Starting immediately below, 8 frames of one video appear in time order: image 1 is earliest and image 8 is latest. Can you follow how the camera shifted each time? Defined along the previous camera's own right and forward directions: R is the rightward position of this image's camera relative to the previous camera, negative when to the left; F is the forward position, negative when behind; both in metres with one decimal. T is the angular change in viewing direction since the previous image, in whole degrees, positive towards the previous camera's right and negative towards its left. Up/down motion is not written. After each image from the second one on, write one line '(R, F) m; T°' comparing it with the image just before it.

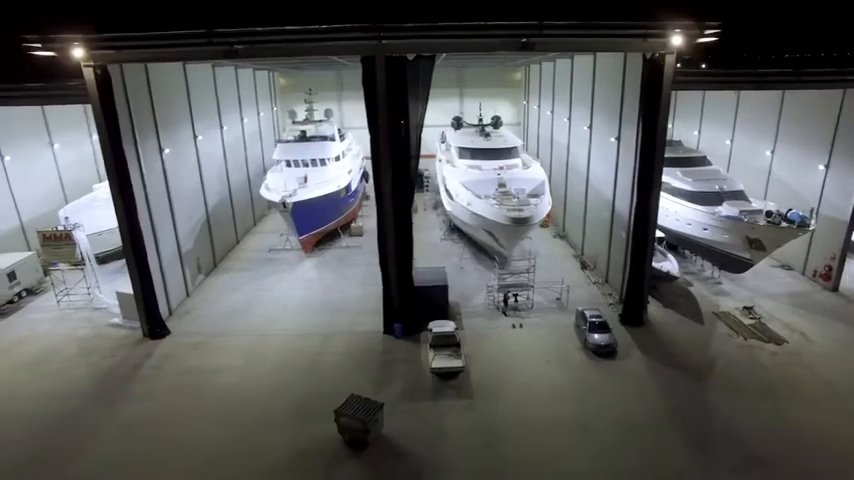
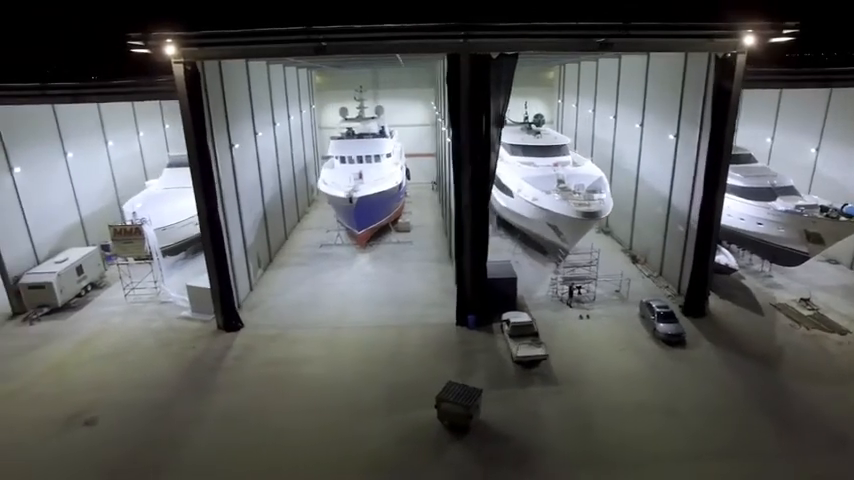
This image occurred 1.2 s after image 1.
(-1.0, -0.2) m; +1°
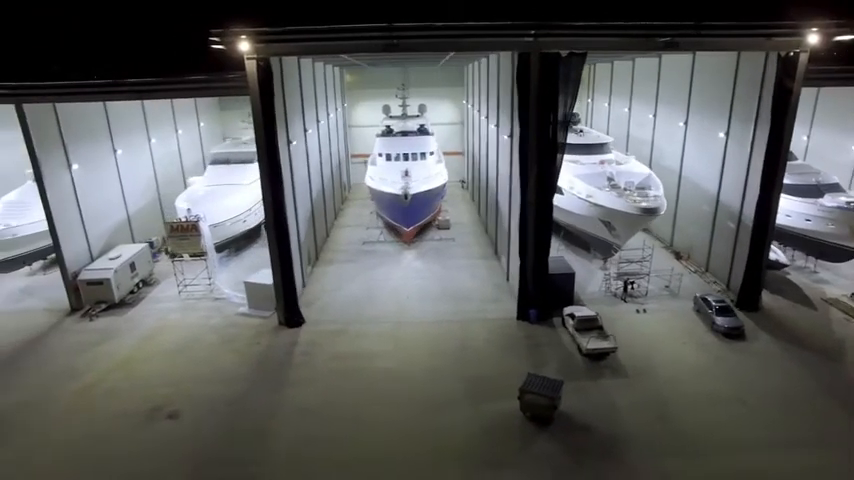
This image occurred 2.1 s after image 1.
(-0.9, -0.1) m; +1°
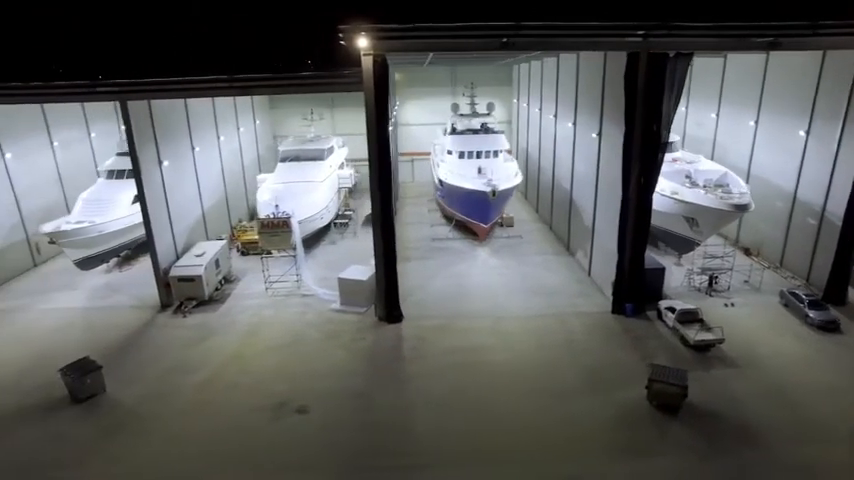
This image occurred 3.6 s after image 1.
(-1.5, -0.1) m; +1°
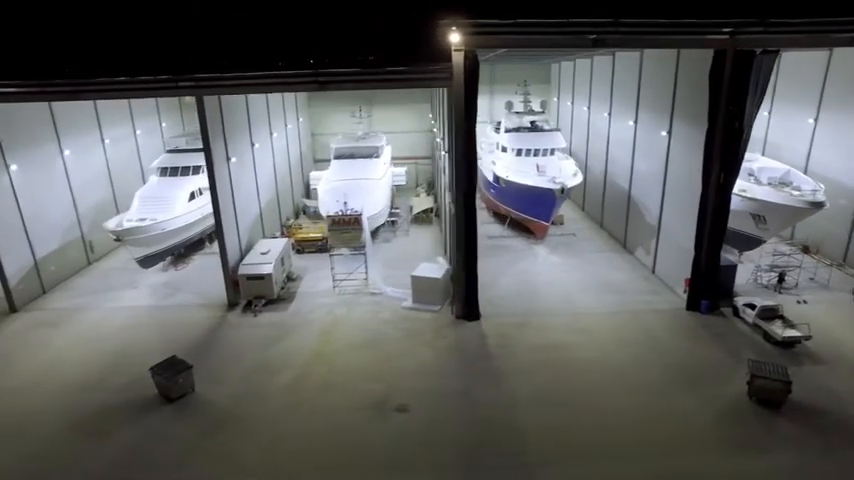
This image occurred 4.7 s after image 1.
(-1.1, +0.1) m; +1°
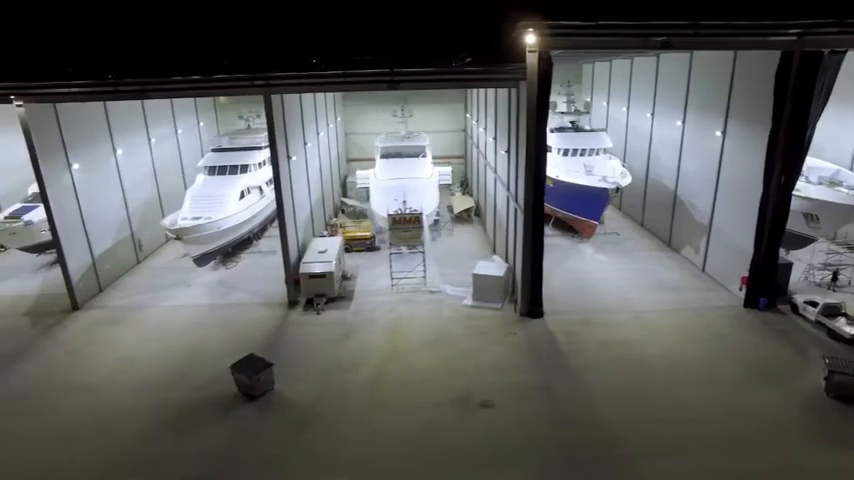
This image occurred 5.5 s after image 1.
(-0.9, -0.1) m; 0°
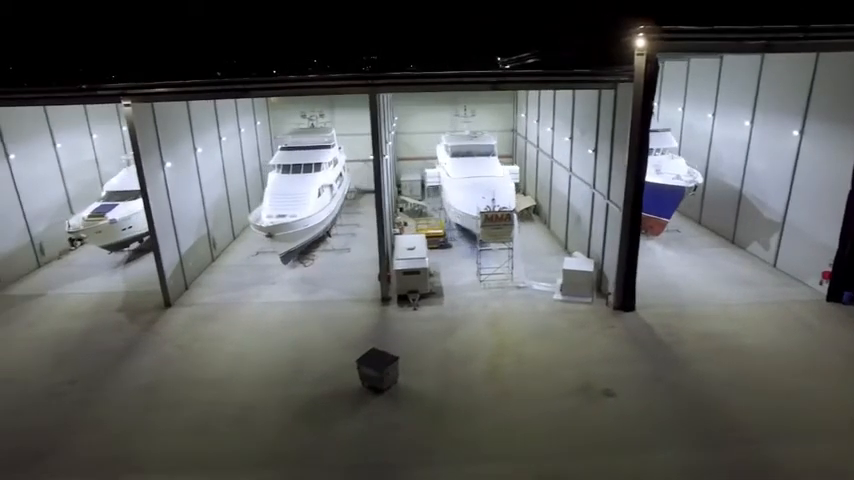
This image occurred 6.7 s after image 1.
(-1.5, -0.1) m; +1°
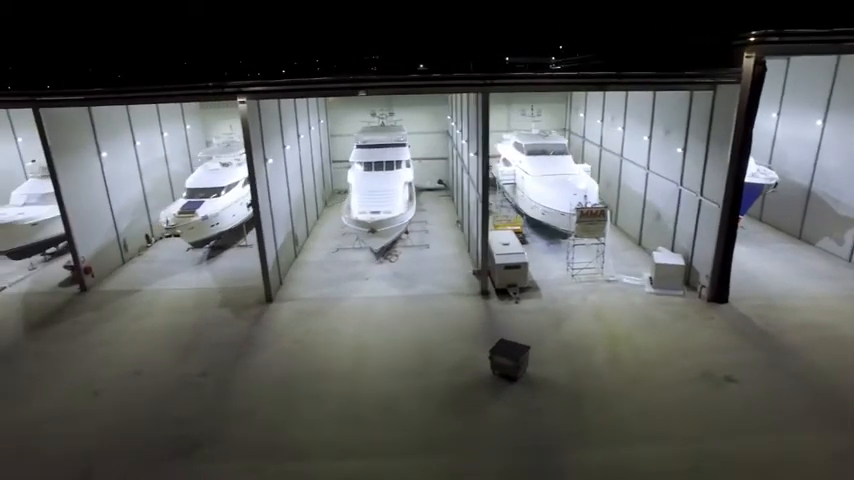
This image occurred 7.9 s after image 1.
(-1.6, -0.2) m; +1°
